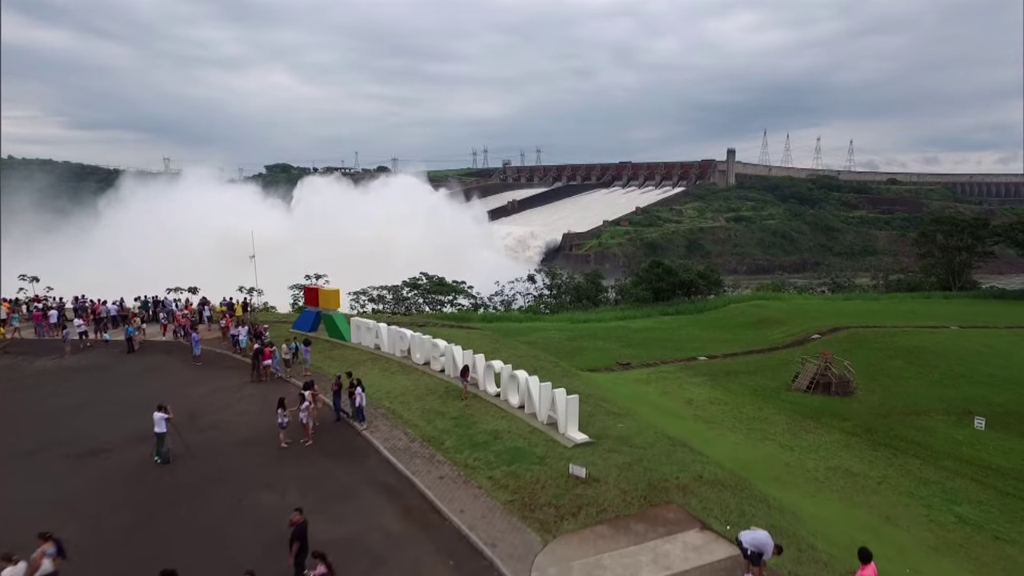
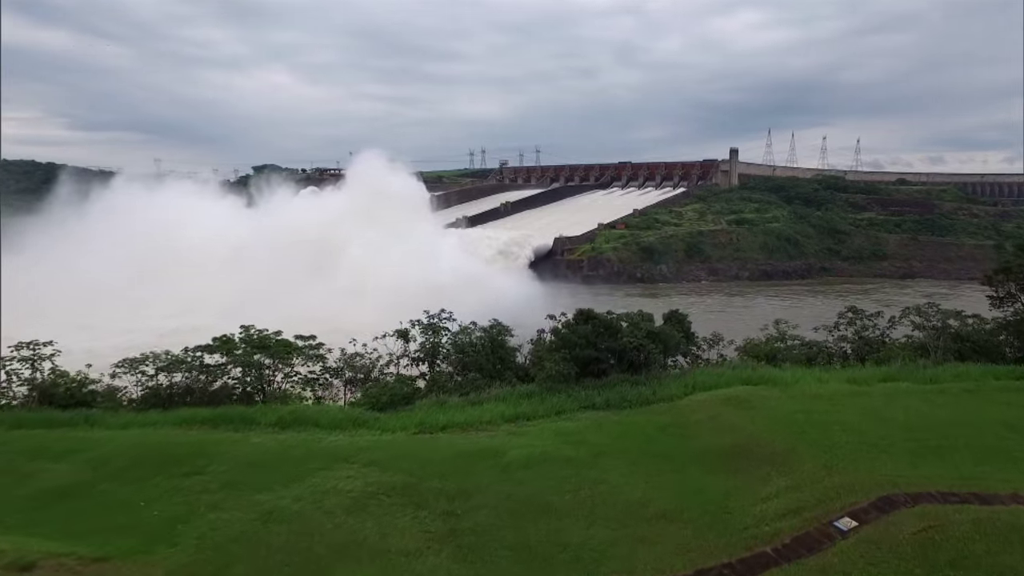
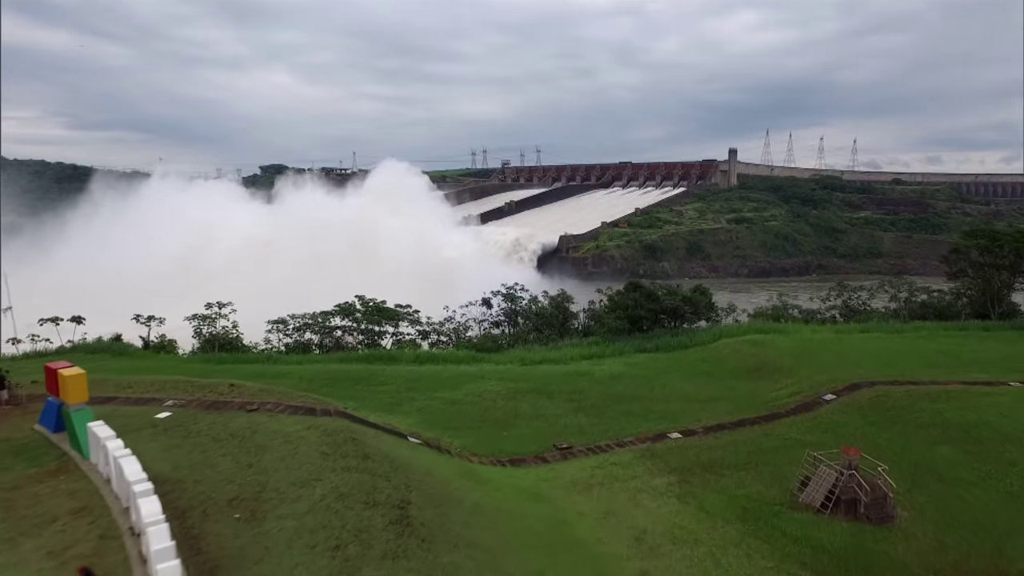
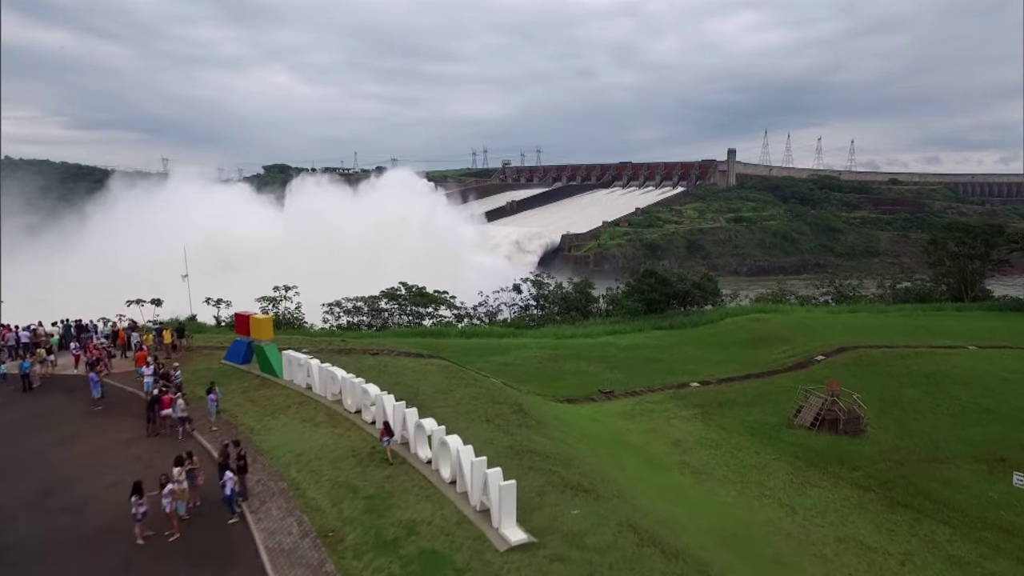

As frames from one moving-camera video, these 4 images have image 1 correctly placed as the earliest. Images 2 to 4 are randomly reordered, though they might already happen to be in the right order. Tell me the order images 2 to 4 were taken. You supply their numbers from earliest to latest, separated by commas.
4, 3, 2
